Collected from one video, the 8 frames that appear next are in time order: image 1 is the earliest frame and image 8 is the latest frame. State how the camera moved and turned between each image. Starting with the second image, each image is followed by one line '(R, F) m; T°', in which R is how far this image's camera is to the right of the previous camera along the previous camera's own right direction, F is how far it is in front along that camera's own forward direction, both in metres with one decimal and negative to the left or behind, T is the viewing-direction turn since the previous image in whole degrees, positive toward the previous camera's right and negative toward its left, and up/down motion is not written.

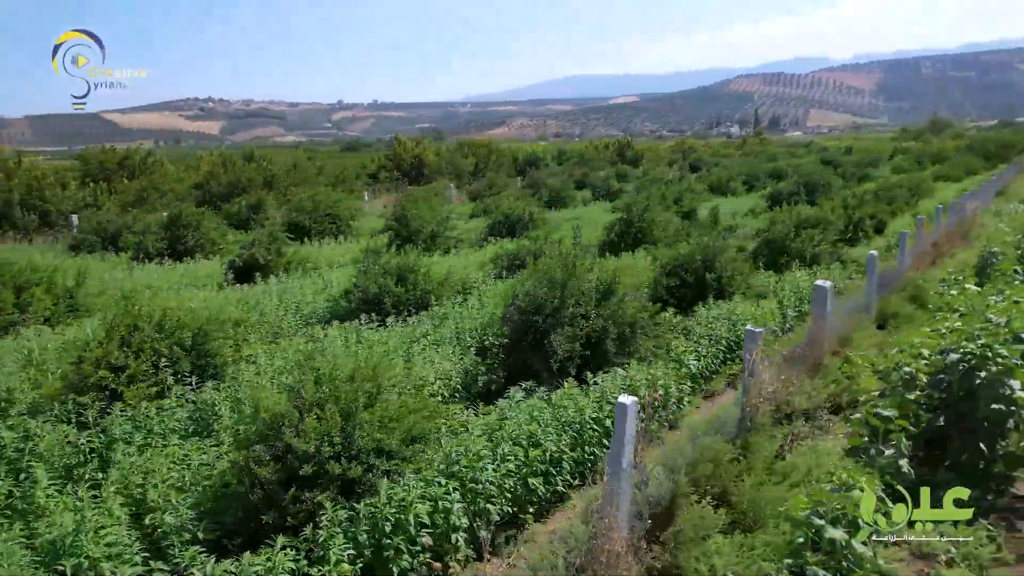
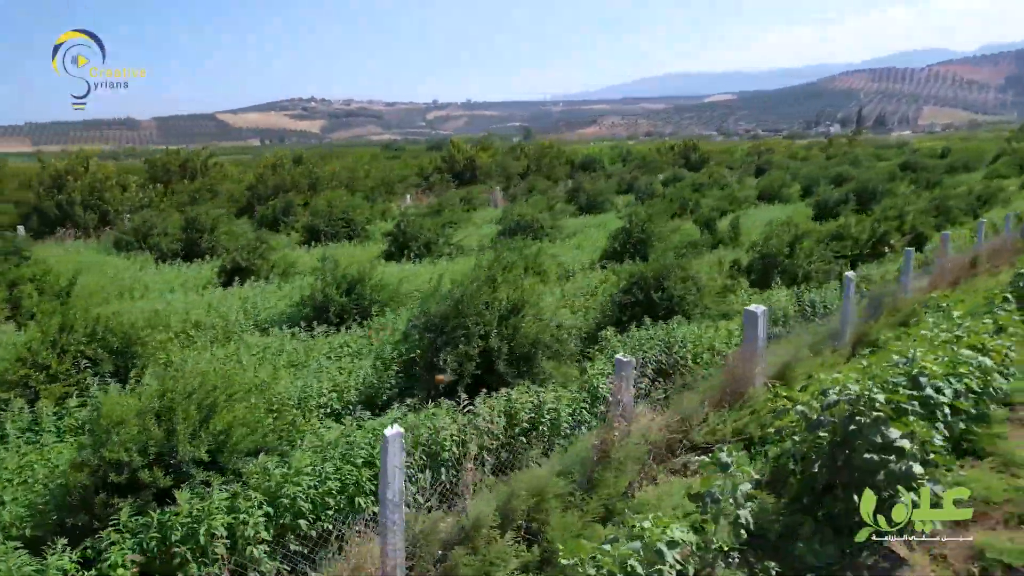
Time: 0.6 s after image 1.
(+1.6, +0.1) m; -8°
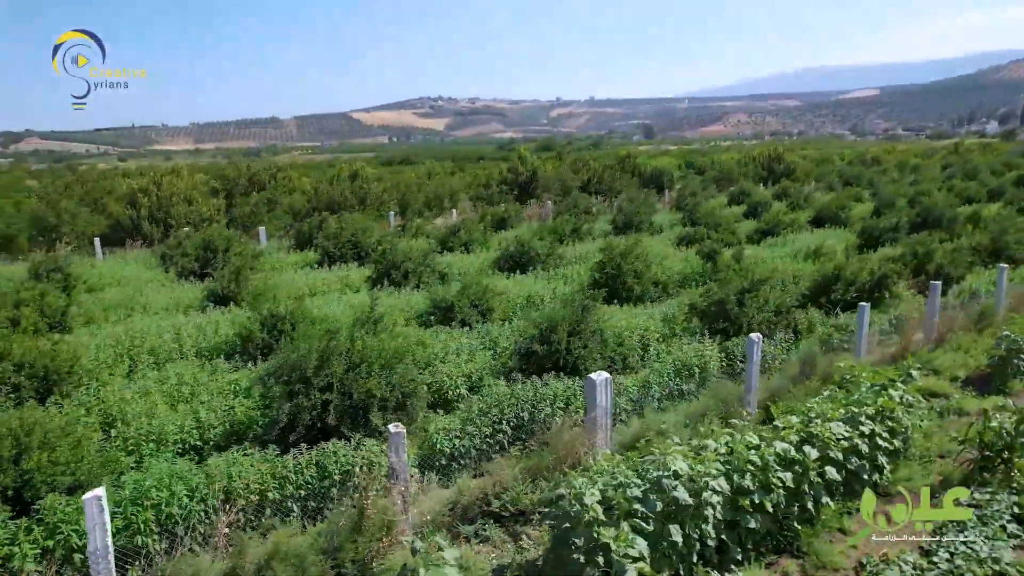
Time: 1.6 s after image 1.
(+2.5, 0.0) m; -10°
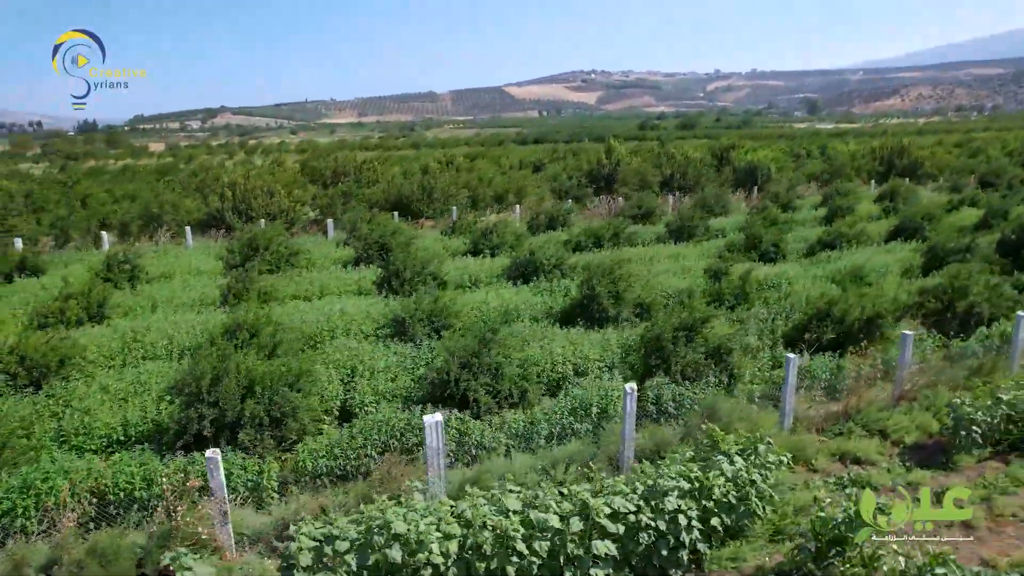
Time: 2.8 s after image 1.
(+2.9, 0.0) m; -13°
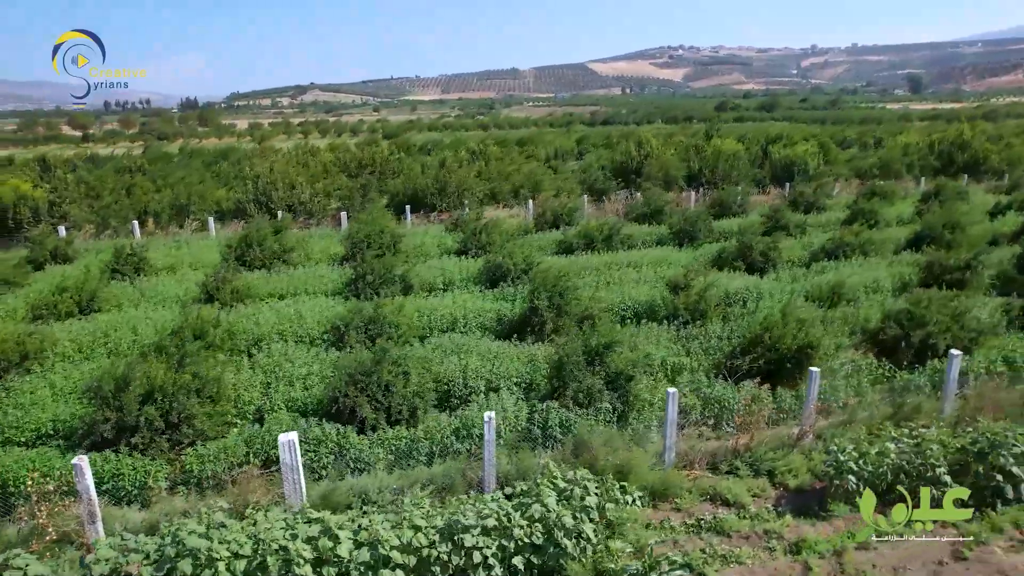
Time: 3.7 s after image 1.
(+2.3, 0.0) m; -7°
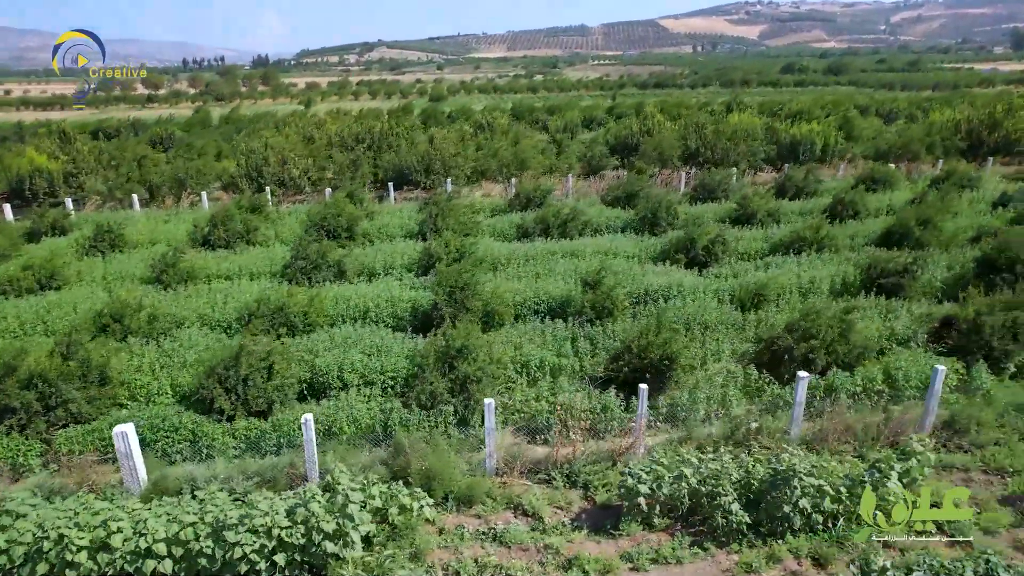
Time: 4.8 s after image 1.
(+2.8, -0.1) m; -6°
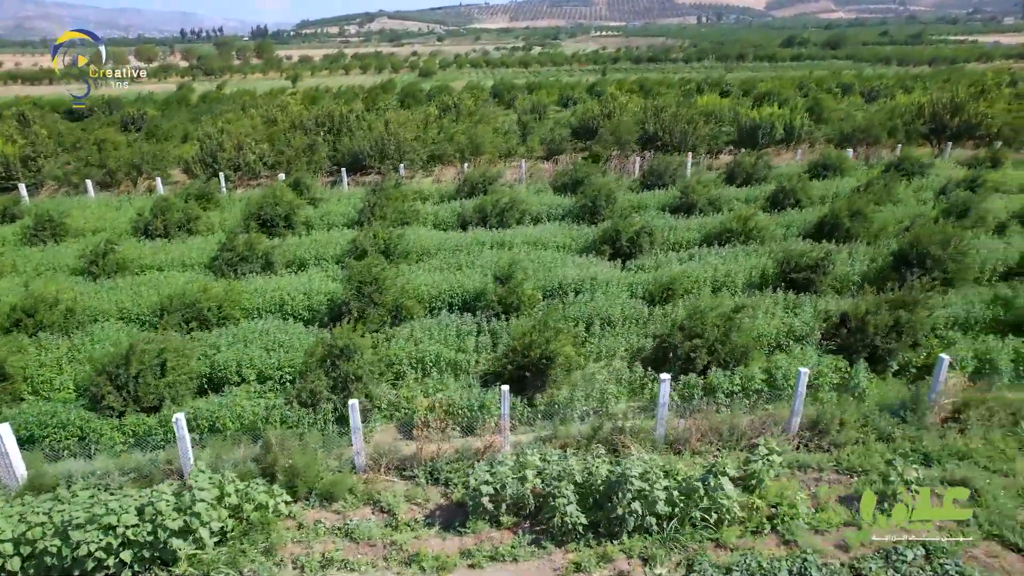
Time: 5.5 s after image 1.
(+1.7, -0.2) m; 0°
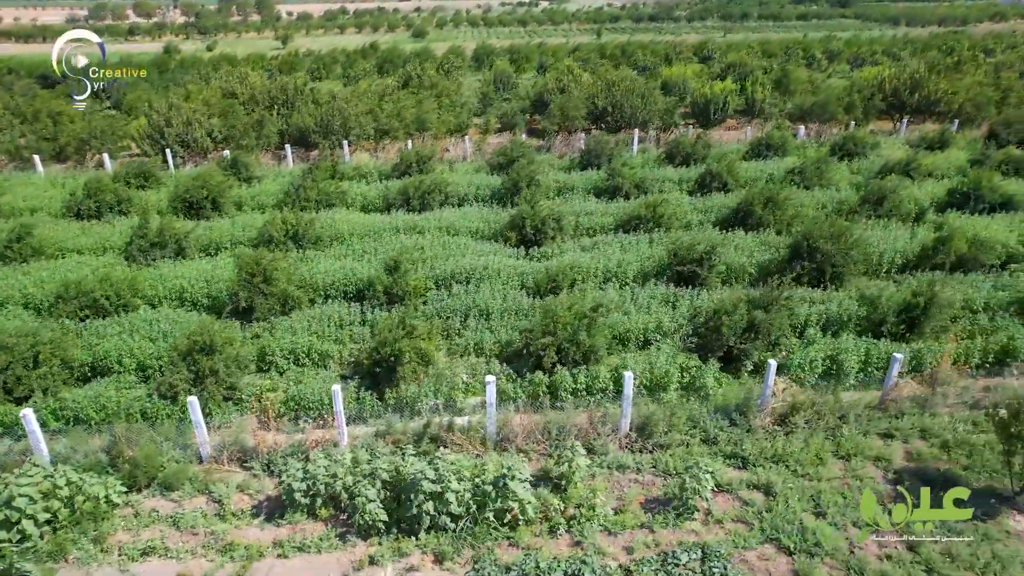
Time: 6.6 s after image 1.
(+2.4, -0.2) m; -1°
